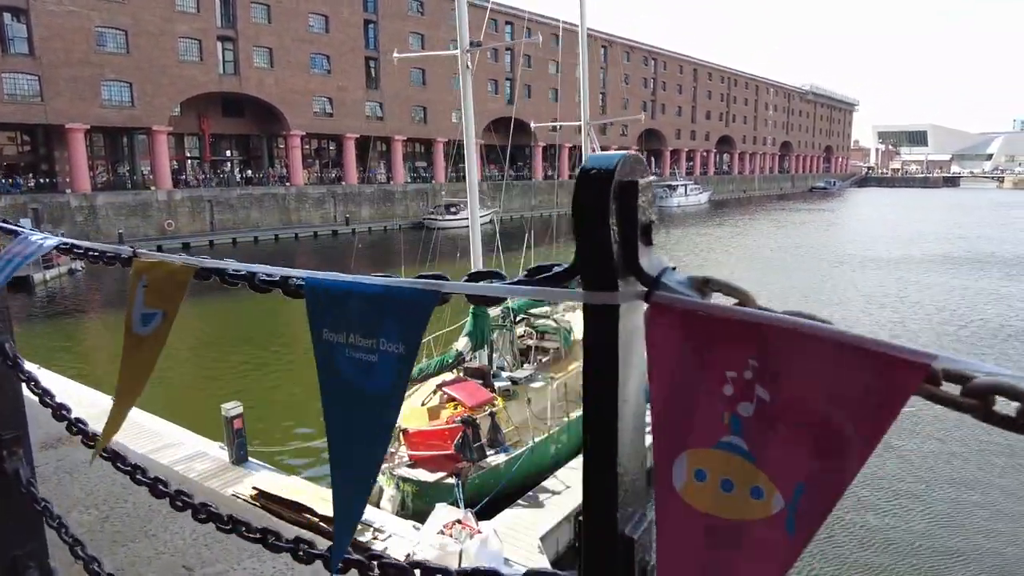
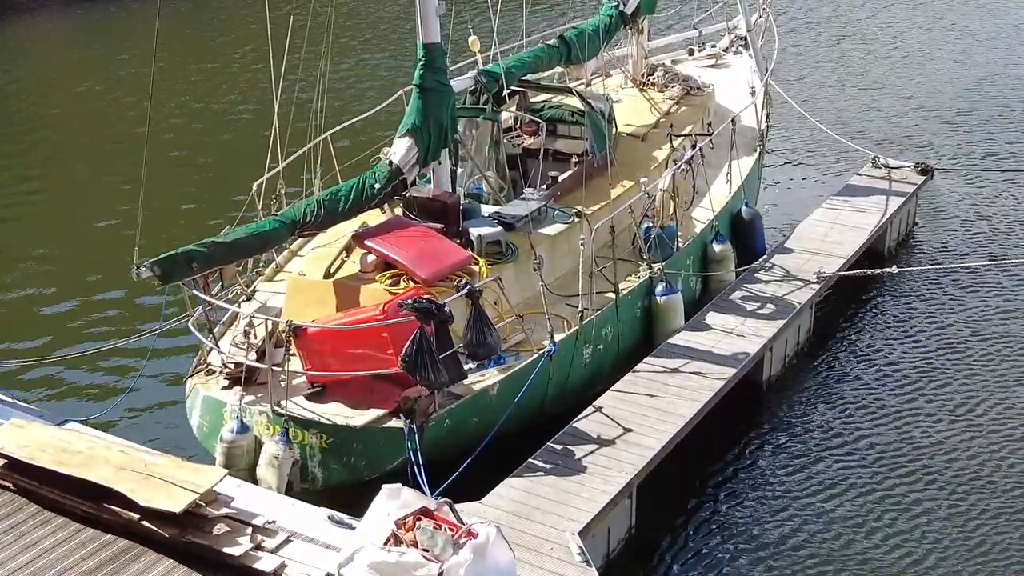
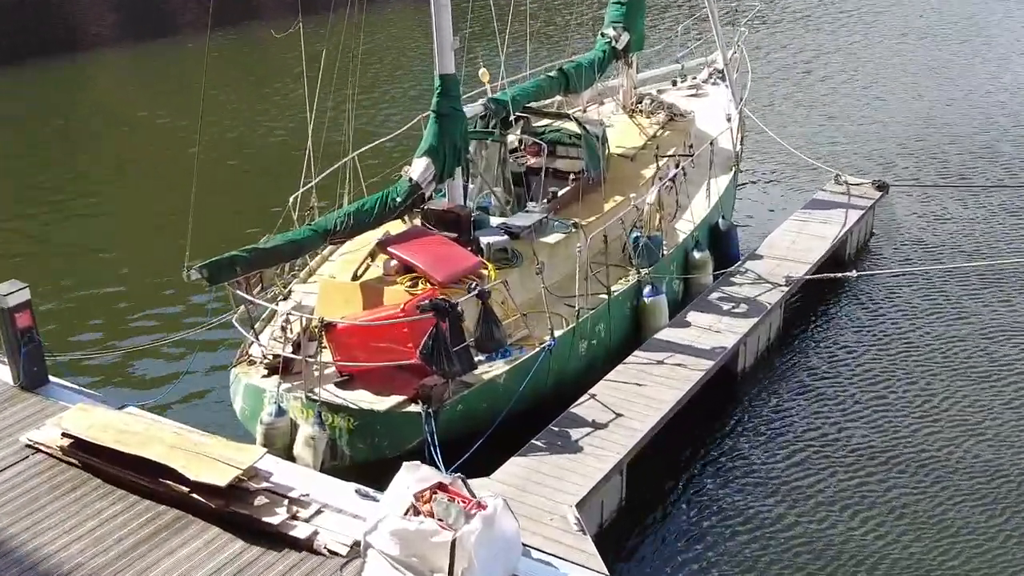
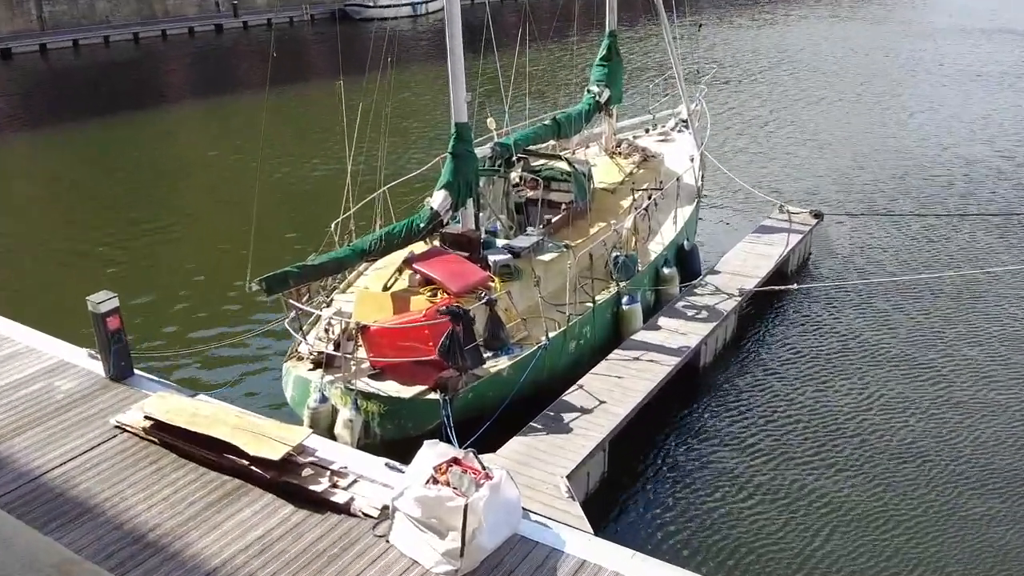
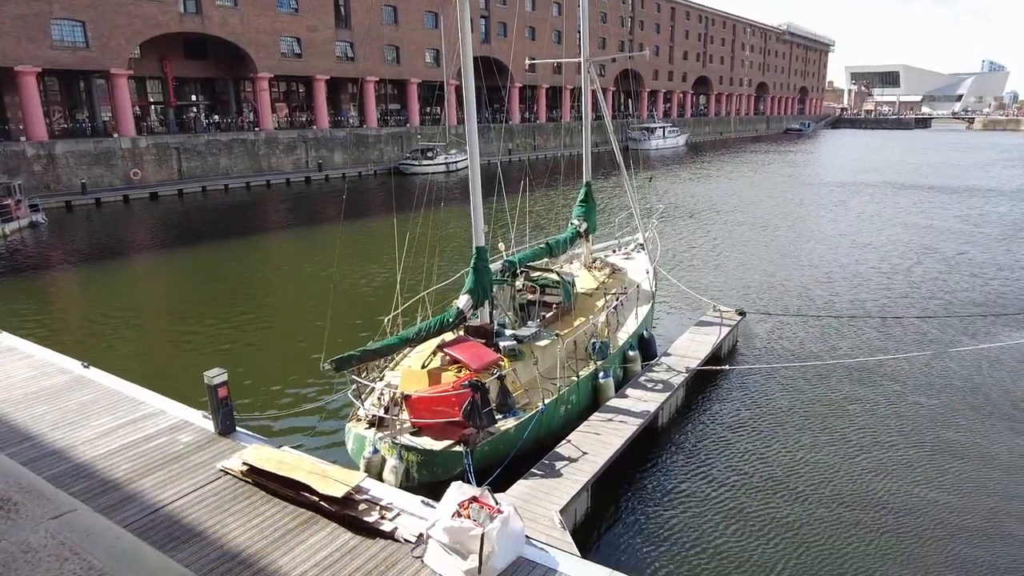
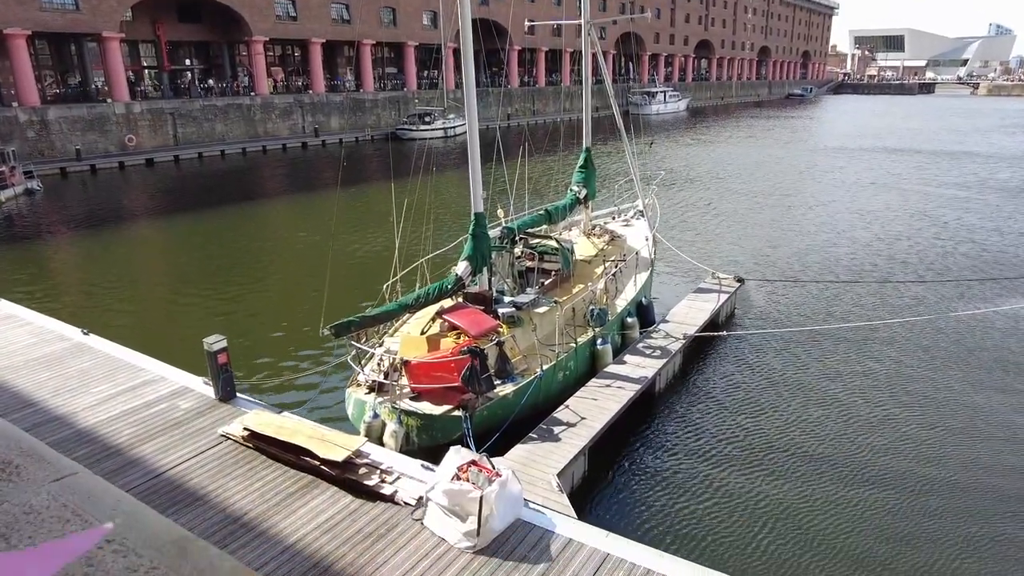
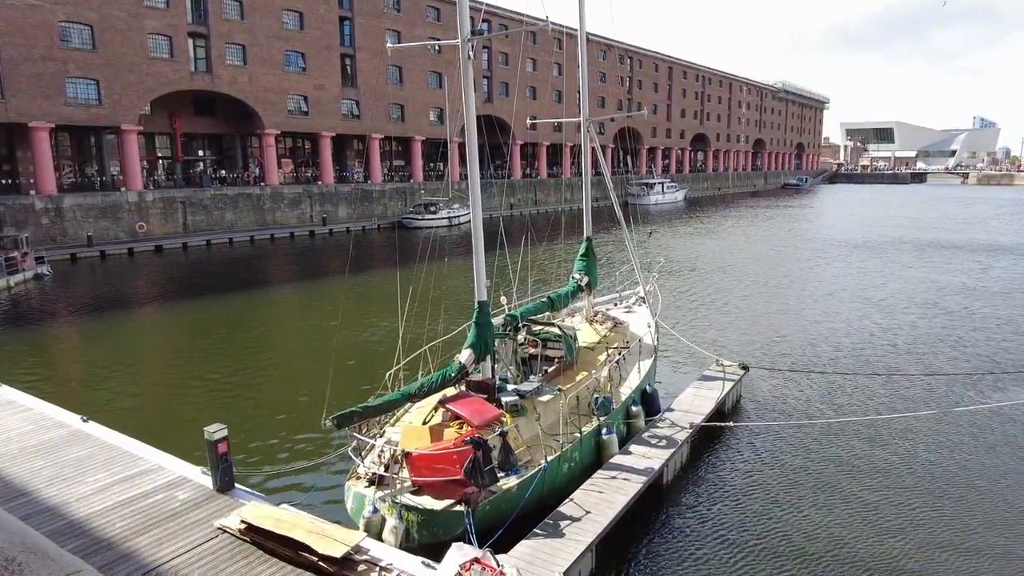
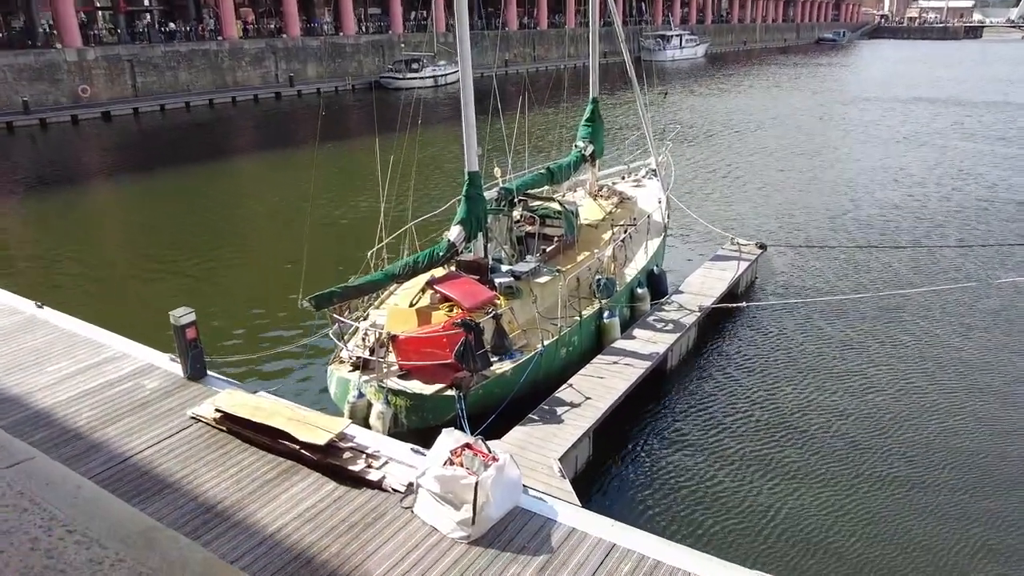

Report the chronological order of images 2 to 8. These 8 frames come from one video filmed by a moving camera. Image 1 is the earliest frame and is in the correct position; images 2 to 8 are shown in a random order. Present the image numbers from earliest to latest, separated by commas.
7, 5, 6, 8, 4, 3, 2
